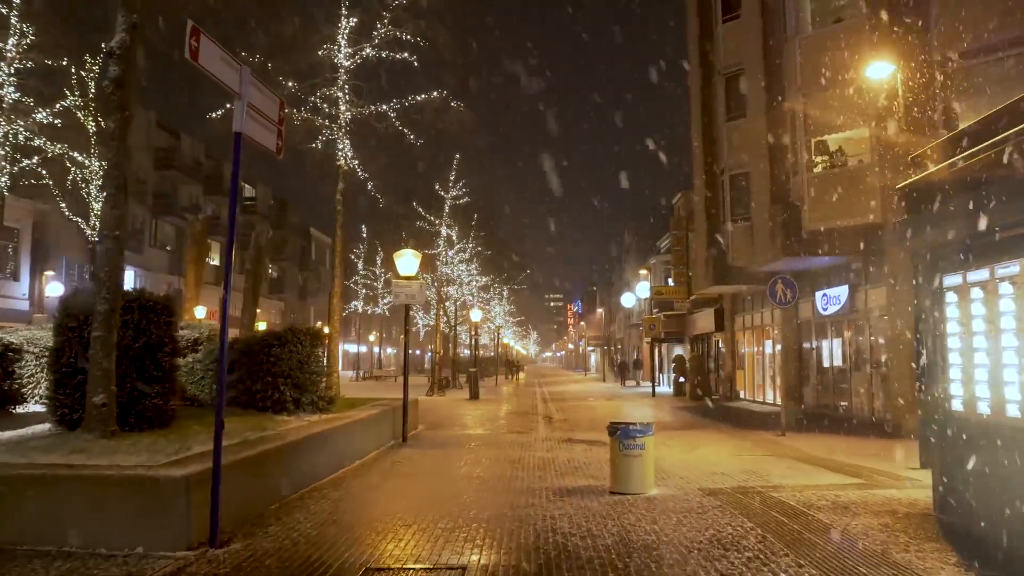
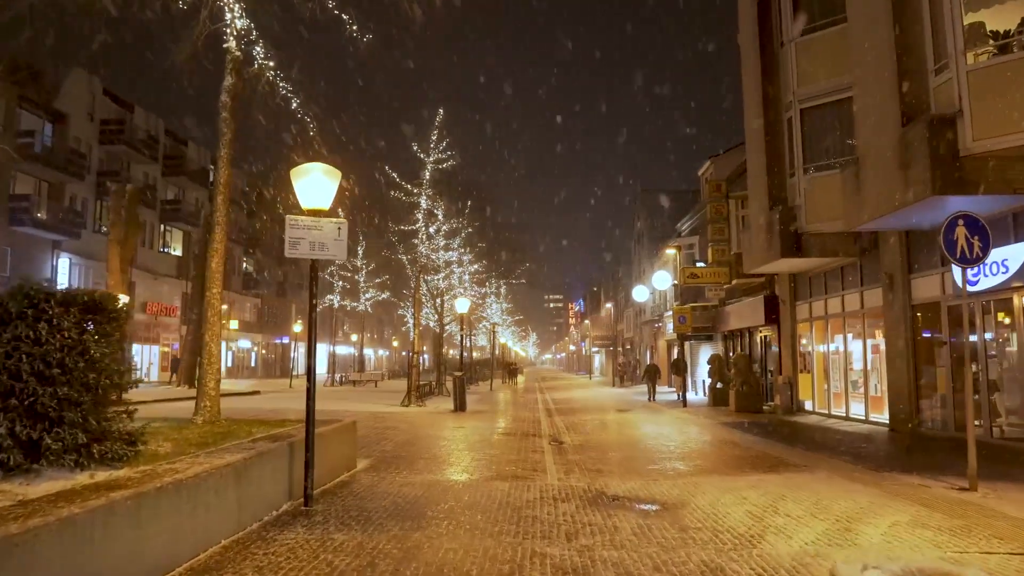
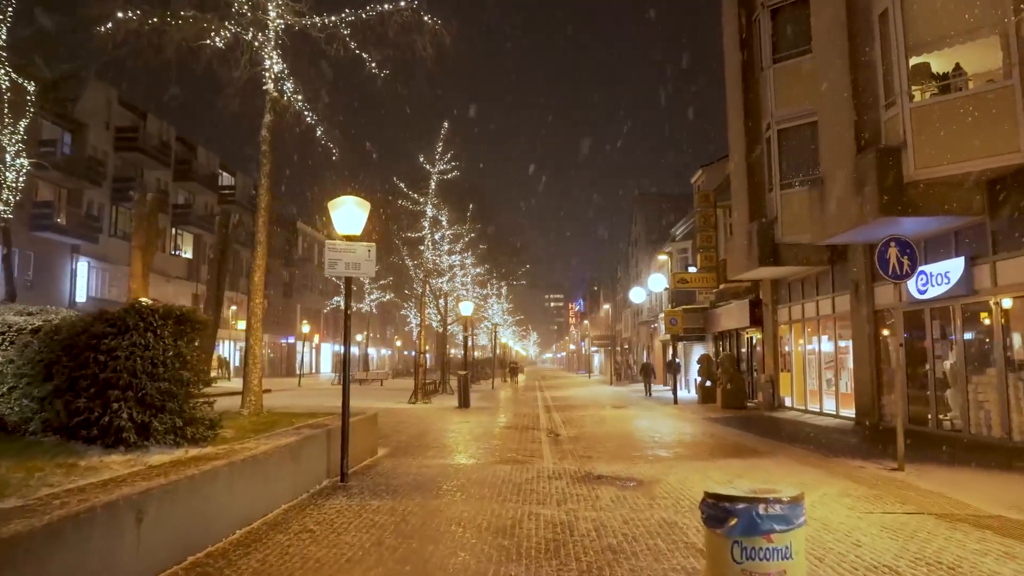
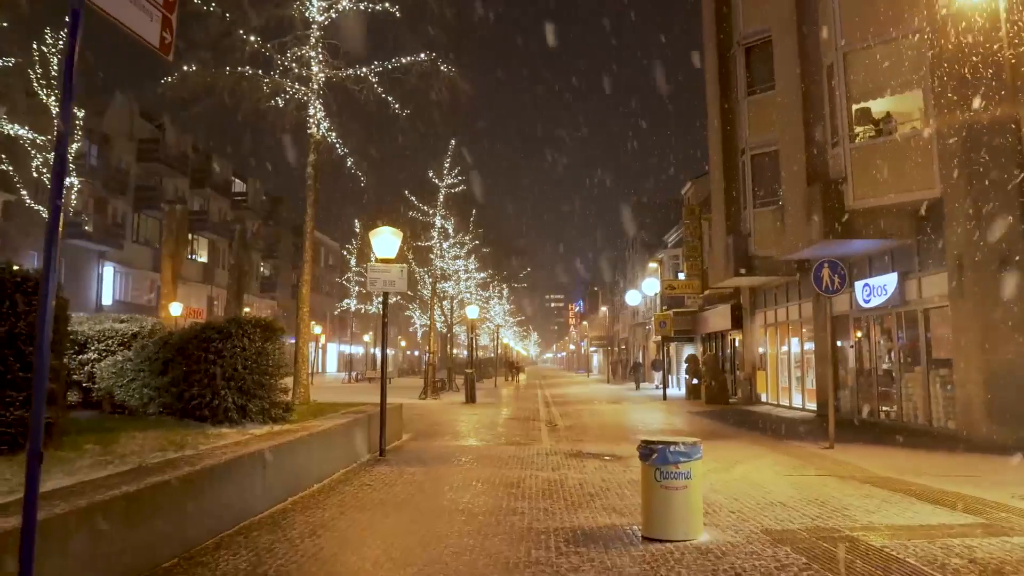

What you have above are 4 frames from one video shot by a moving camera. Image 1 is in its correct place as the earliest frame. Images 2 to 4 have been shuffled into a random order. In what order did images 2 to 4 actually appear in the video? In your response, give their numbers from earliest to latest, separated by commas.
4, 3, 2
